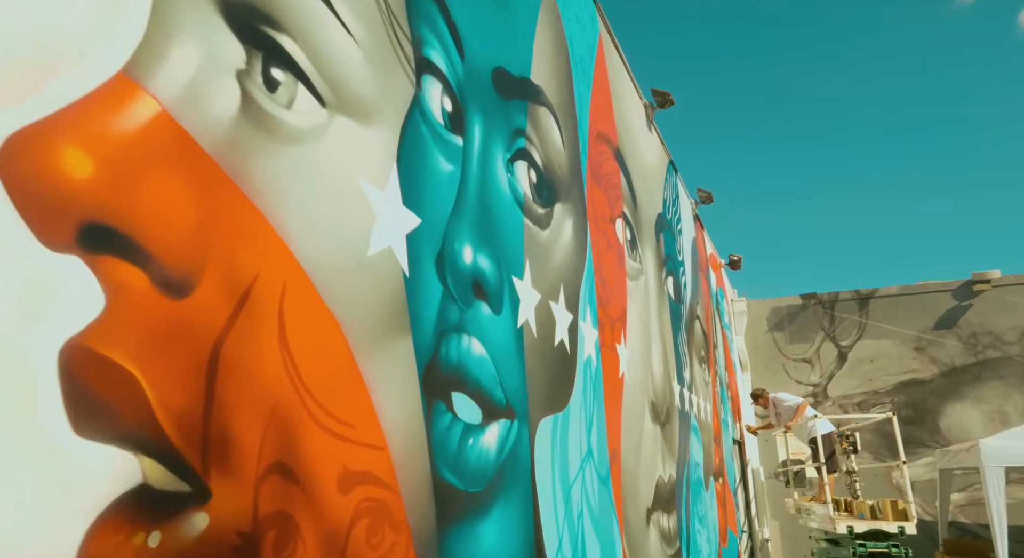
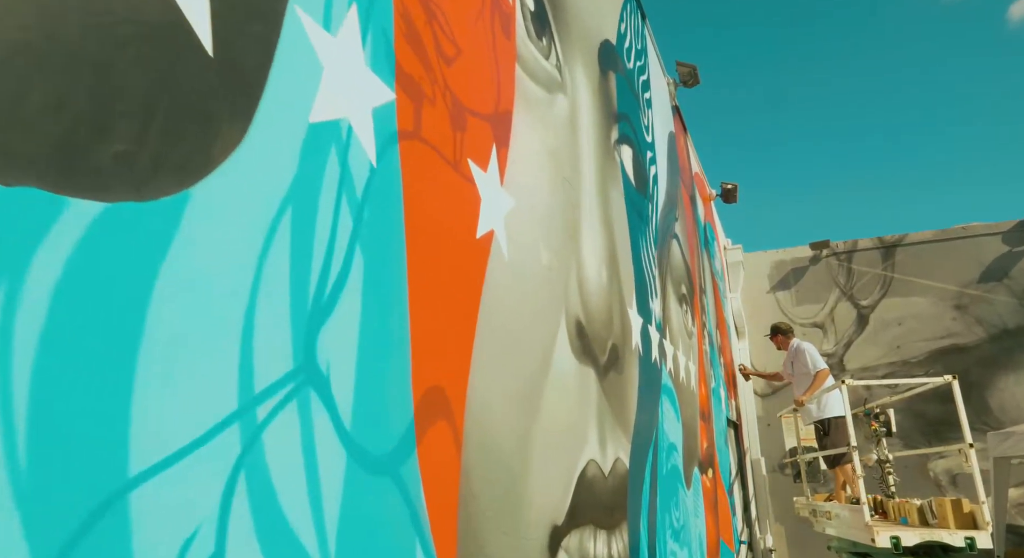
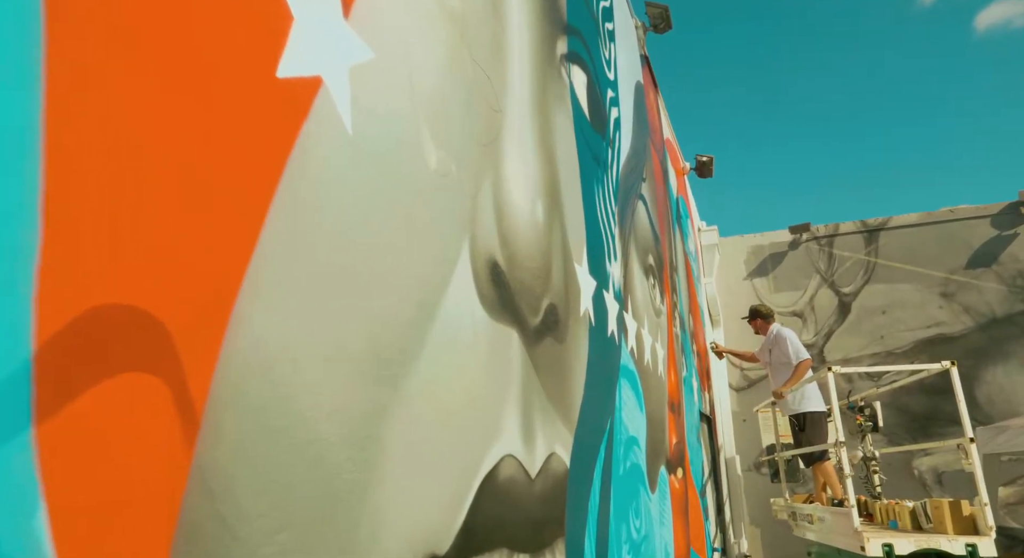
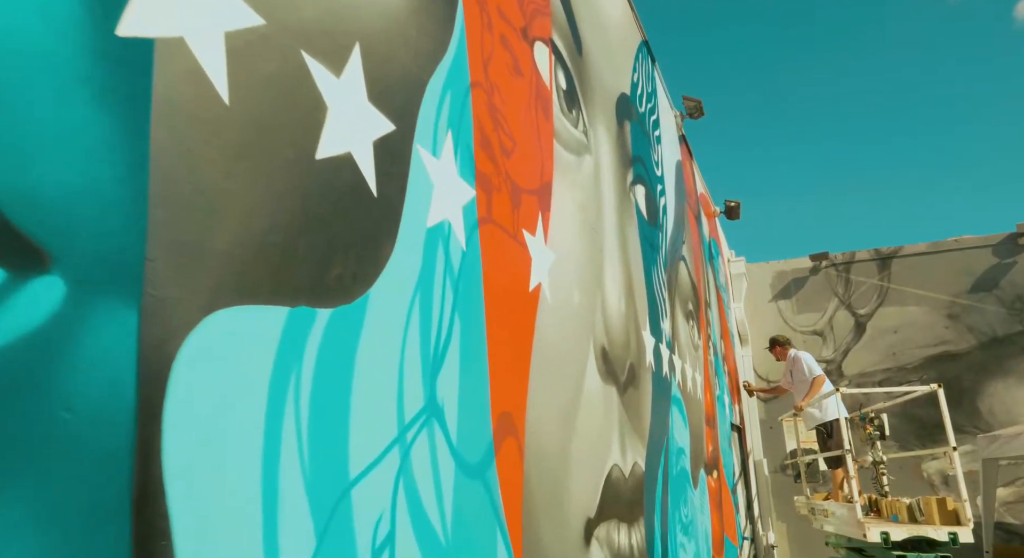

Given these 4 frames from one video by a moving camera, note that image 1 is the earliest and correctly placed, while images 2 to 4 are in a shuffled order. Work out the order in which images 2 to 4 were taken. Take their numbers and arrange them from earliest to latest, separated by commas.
4, 2, 3
